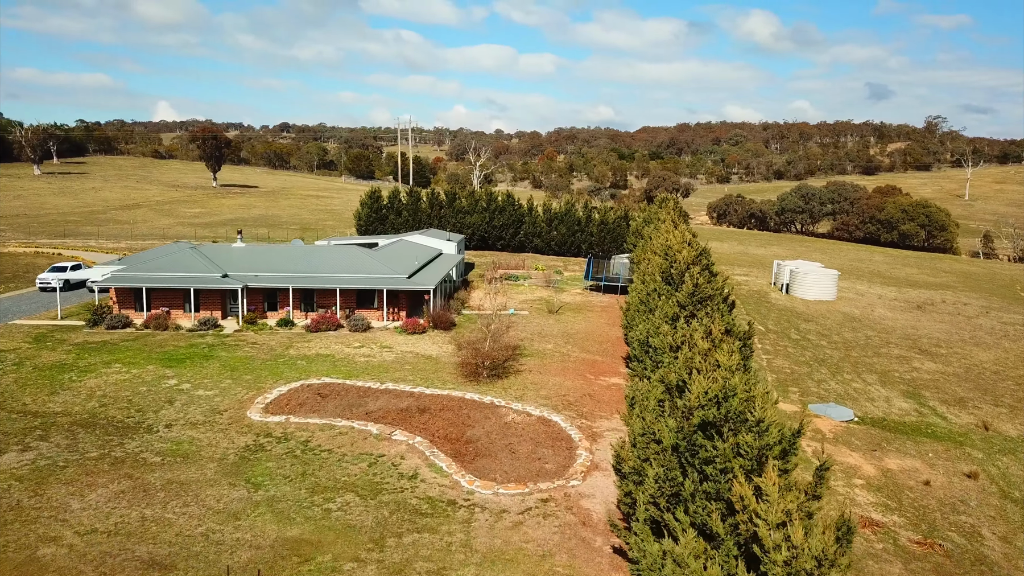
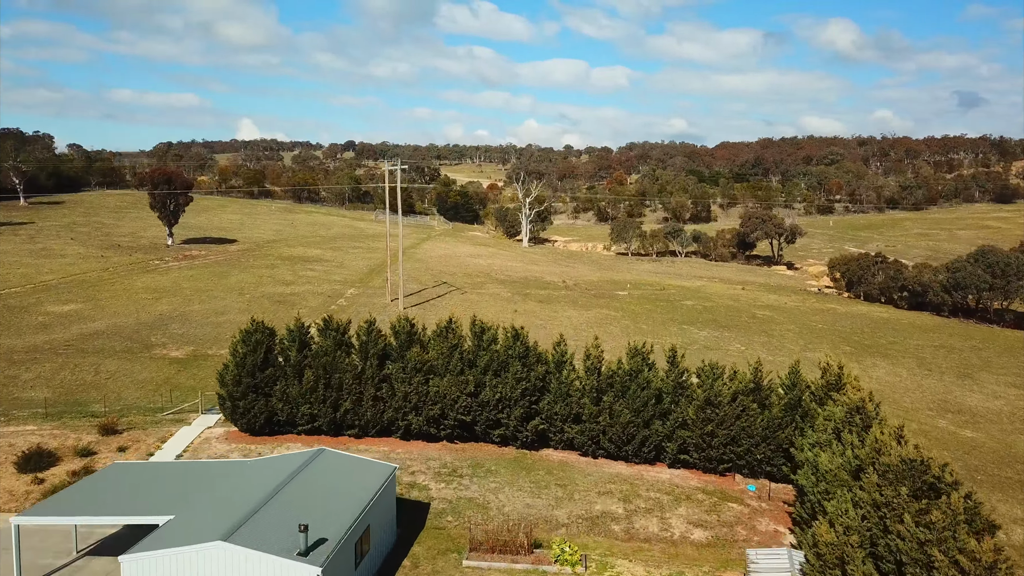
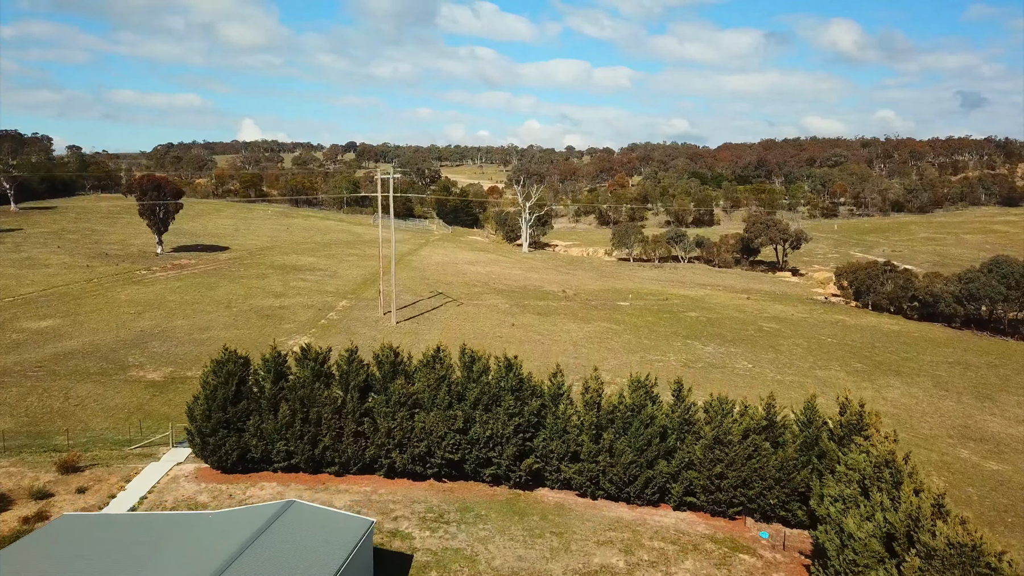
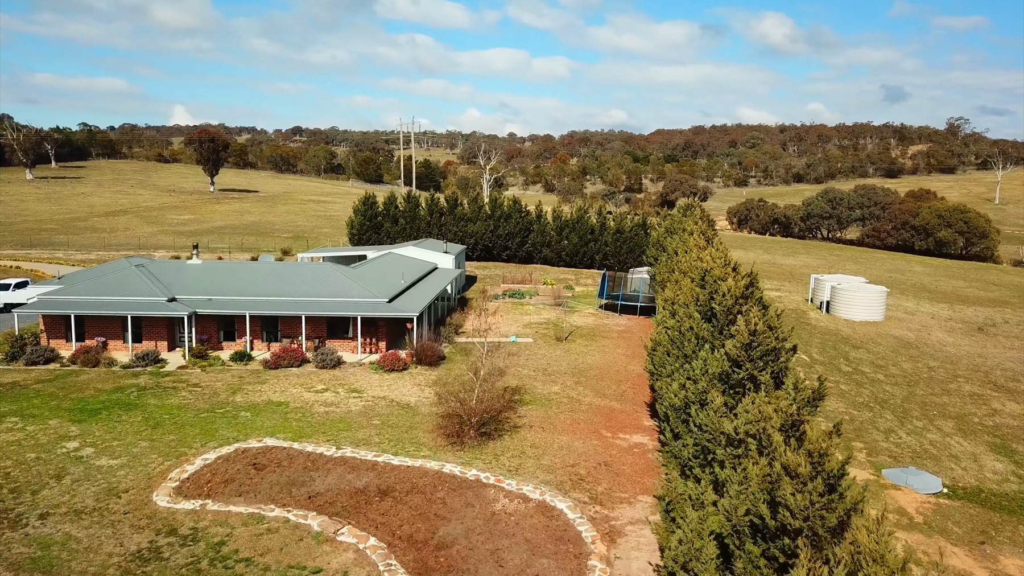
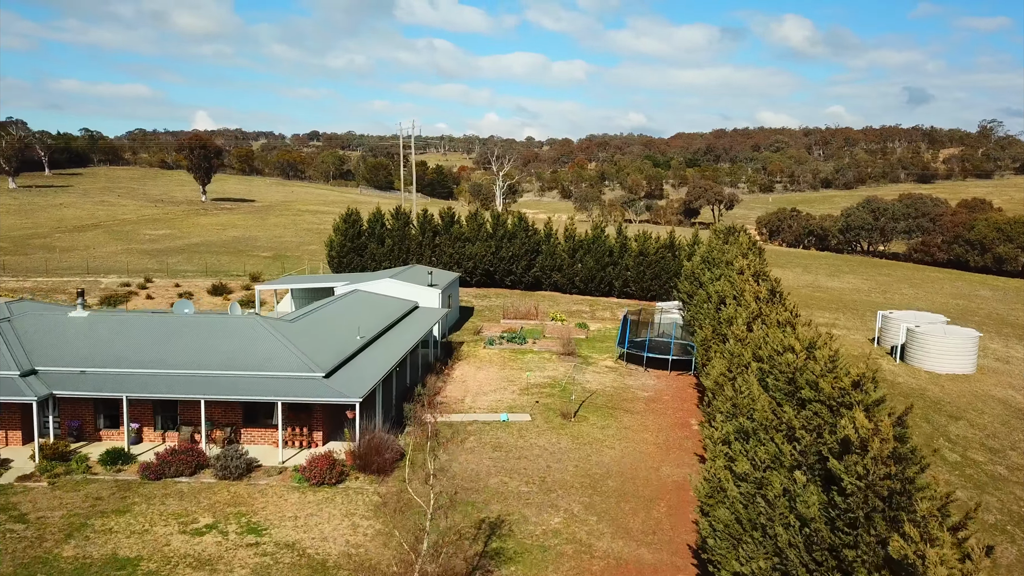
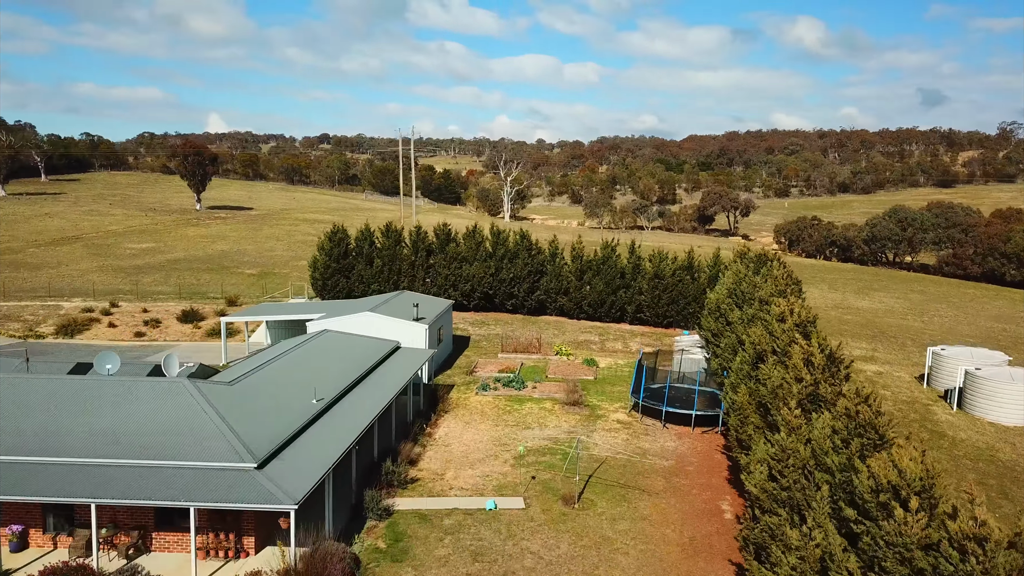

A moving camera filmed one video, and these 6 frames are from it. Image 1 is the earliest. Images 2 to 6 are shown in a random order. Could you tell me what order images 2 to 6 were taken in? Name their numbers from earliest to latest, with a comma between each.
4, 5, 6, 2, 3
